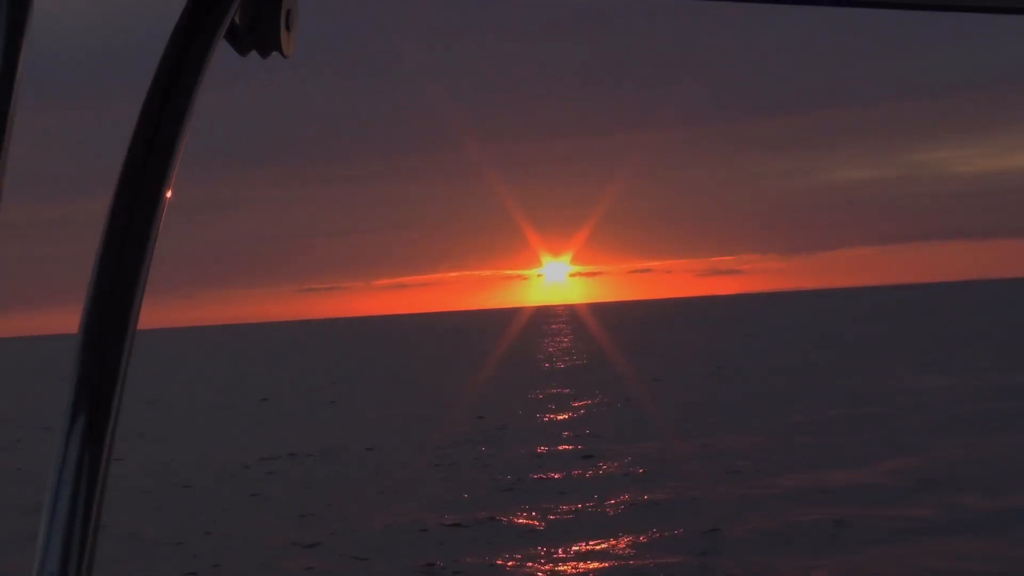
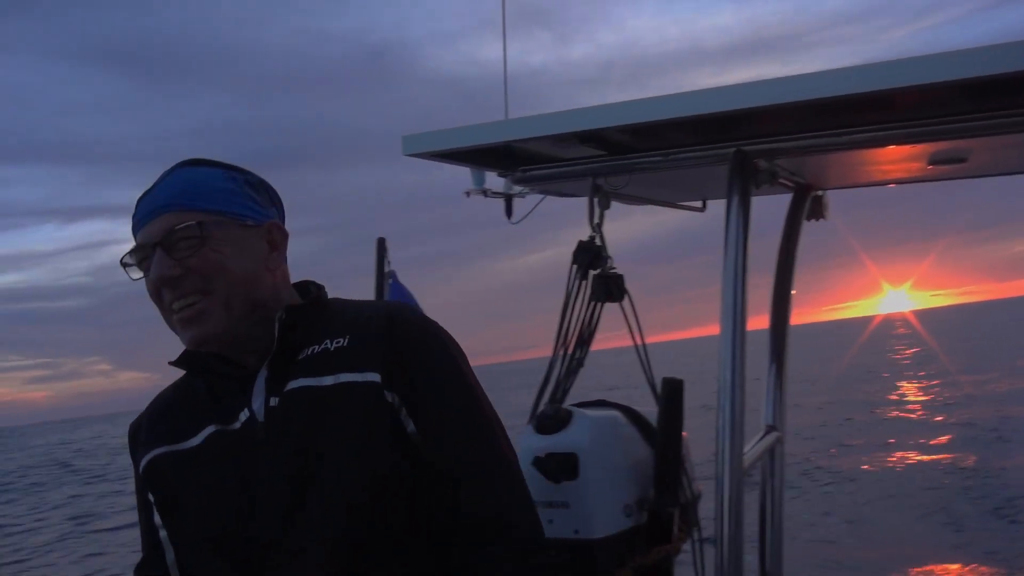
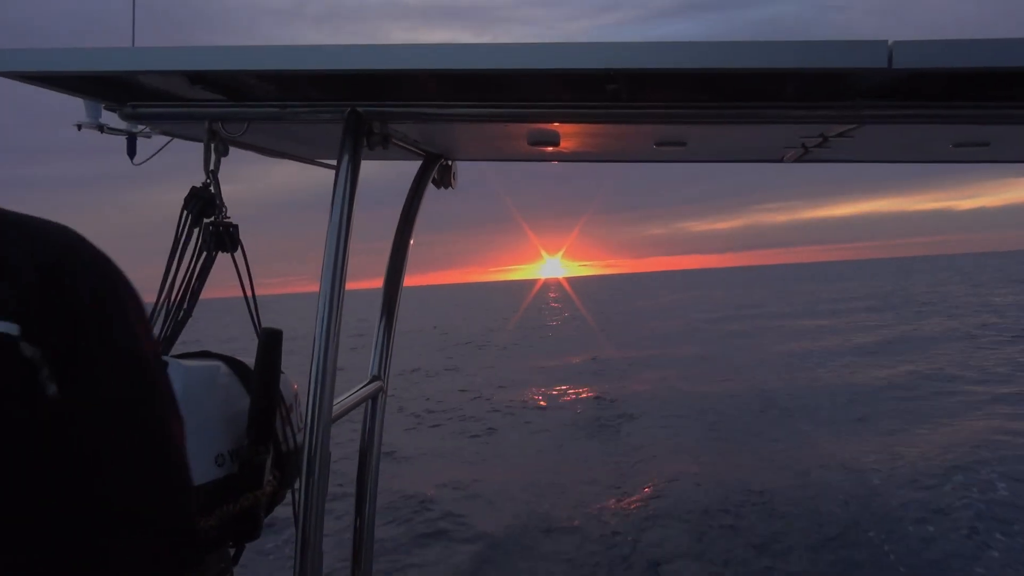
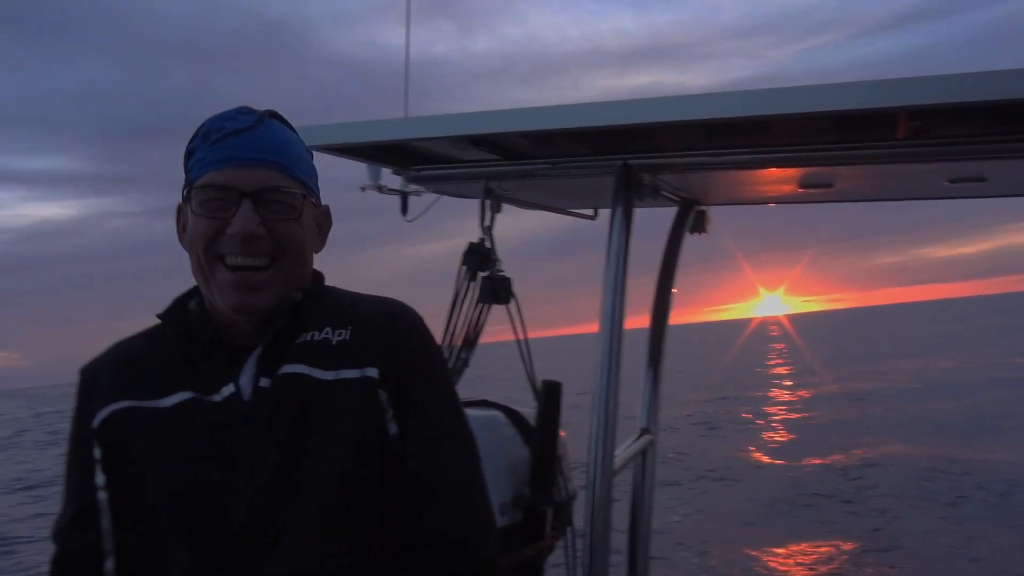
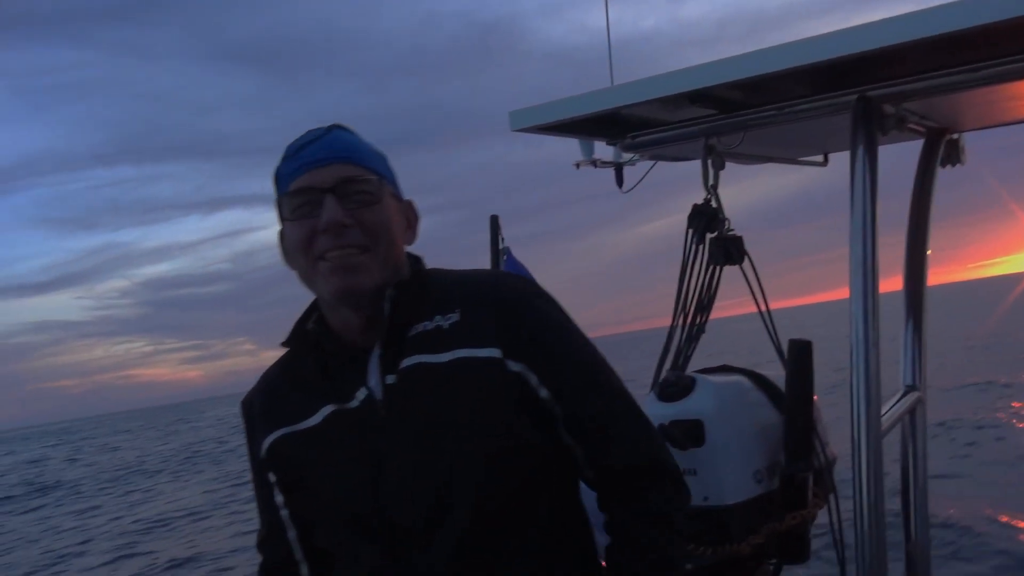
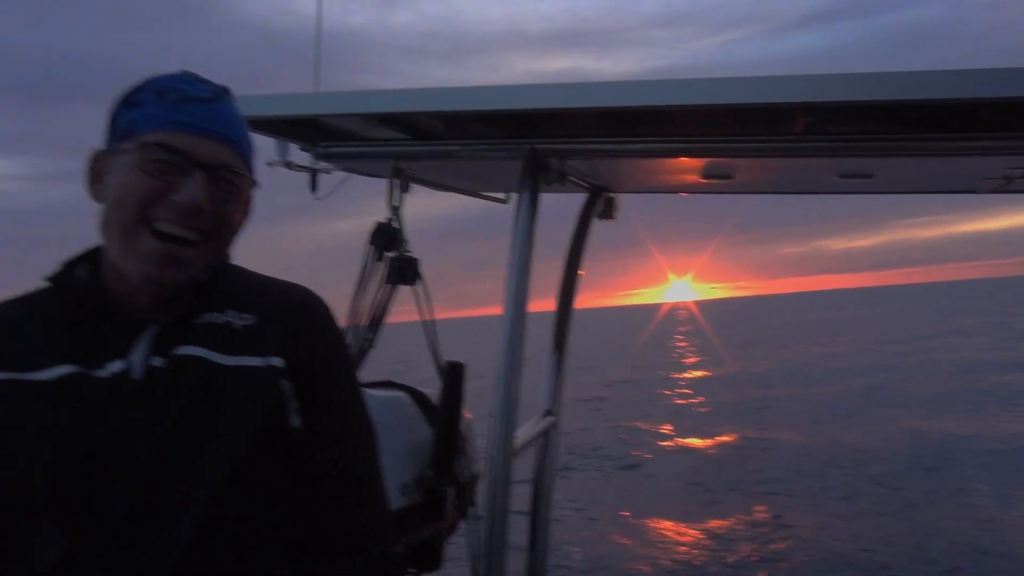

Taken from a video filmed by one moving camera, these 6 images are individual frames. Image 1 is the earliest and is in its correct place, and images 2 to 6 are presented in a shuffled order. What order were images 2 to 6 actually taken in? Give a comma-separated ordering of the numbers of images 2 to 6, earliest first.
3, 6, 4, 2, 5
